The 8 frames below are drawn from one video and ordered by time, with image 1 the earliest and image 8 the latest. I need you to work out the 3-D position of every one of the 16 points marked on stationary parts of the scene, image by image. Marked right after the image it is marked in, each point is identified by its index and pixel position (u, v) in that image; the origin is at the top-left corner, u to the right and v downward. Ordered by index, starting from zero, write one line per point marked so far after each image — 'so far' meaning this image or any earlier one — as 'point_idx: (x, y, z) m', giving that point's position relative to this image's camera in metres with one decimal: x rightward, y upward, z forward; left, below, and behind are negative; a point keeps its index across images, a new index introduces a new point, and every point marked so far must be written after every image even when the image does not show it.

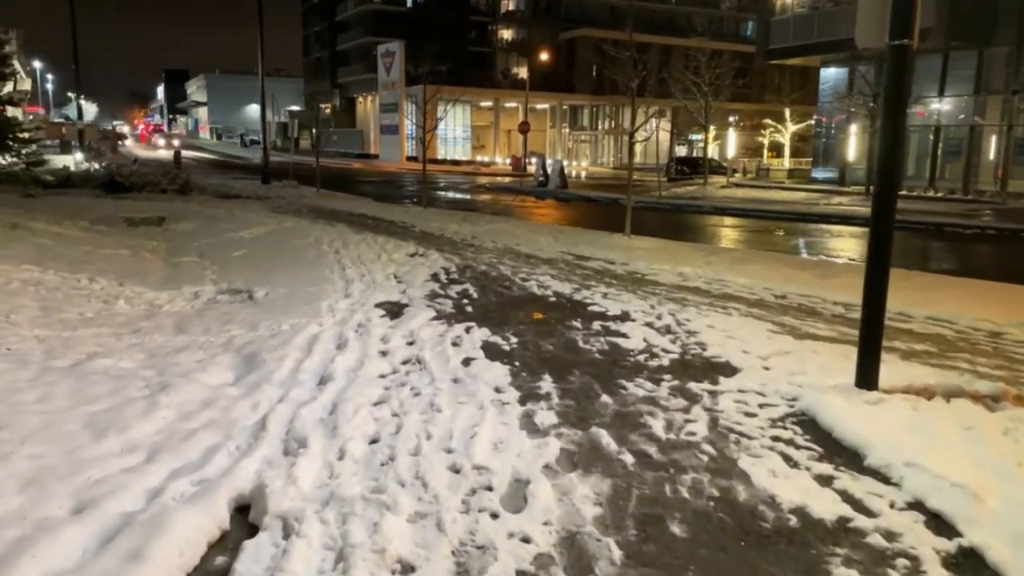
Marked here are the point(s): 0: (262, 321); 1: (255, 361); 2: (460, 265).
0: (-2.6, -0.3, +8.3) m
1: (-2.2, -0.6, +6.6) m
2: (-0.8, +0.4, +12.7) m
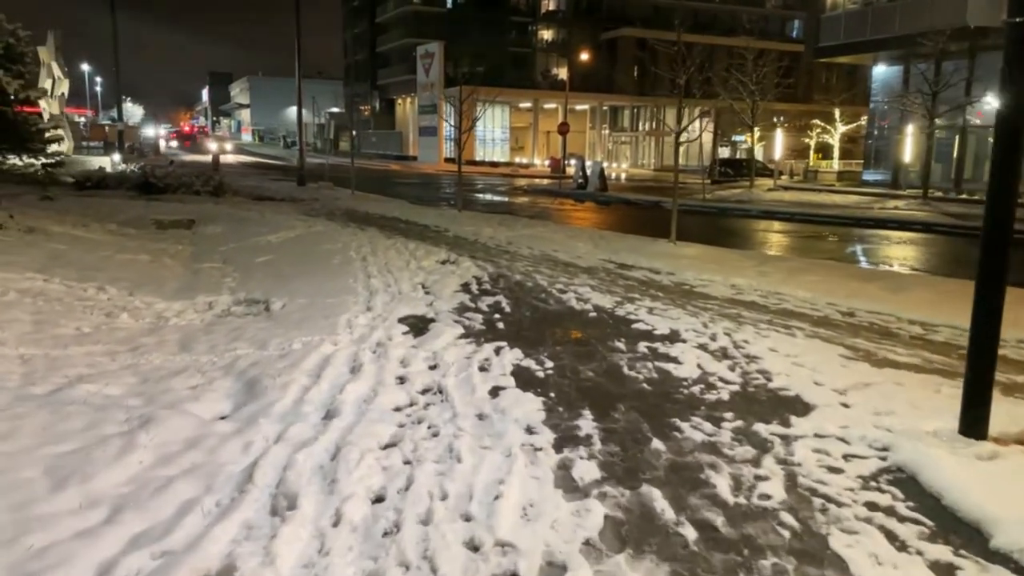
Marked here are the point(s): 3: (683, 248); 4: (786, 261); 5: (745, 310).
0: (-2.3, -0.5, +7.5) m
1: (-1.9, -0.8, +5.9) m
2: (-0.3, +0.2, +11.9) m
3: (+3.2, +0.7, +14.6) m
4: (+4.8, +0.5, +13.7) m
5: (+2.8, -0.3, +9.3) m
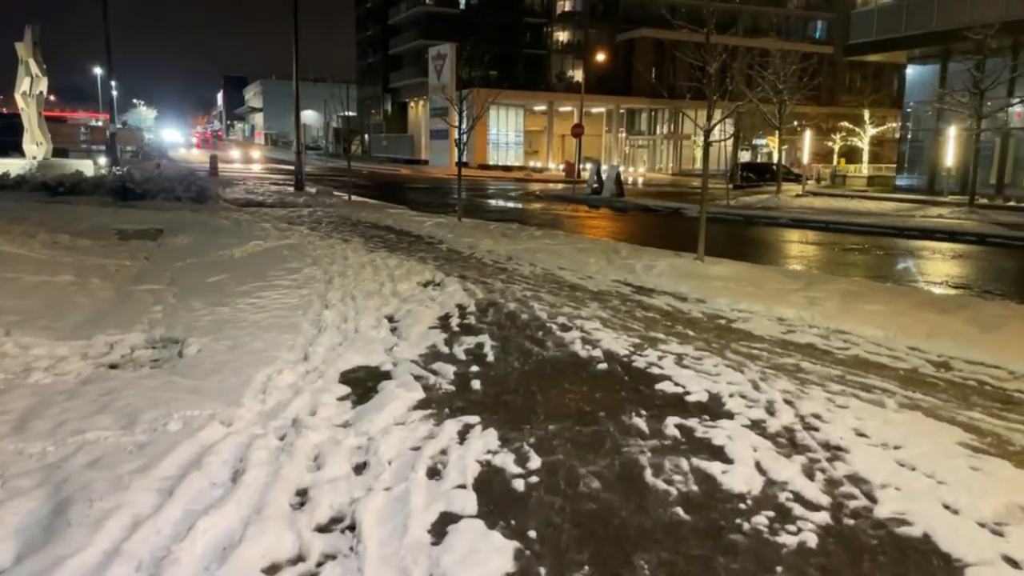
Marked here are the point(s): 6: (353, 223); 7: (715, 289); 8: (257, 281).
0: (-2.5, -0.8, +5.4) m
1: (-2.1, -1.1, +3.7) m
2: (-0.4, -0.2, +9.7) m
3: (+3.2, +0.3, +12.3) m
4: (+4.7, +0.1, +11.4) m
5: (+2.7, -0.7, +7.0) m
6: (-4.0, +1.7, +20.0) m
7: (+2.7, 0.0, +10.5) m
8: (-3.7, +0.1, +11.3) m
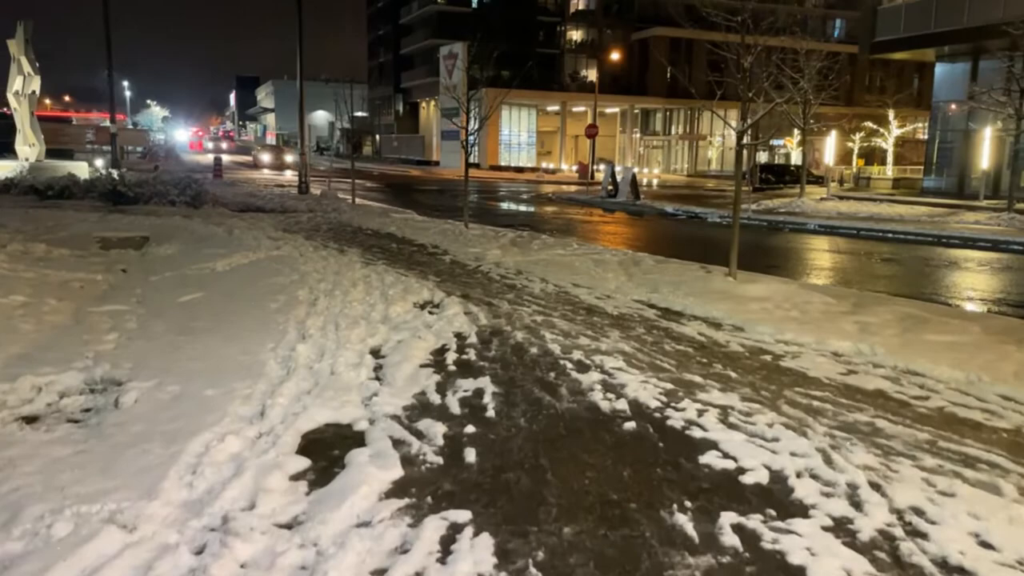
0: (-2.5, -1.1, +4.1) m
1: (-2.2, -1.4, +2.4) m
2: (-0.3, -0.4, +8.4) m
3: (+3.3, 0.0, +10.9) m
4: (+4.8, -0.2, +10.0) m
5: (+2.7, -0.9, +5.7) m
6: (-3.8, +1.4, +18.7) m
7: (+2.8, -0.3, +9.1) m
8: (-3.6, -0.2, +10.1) m
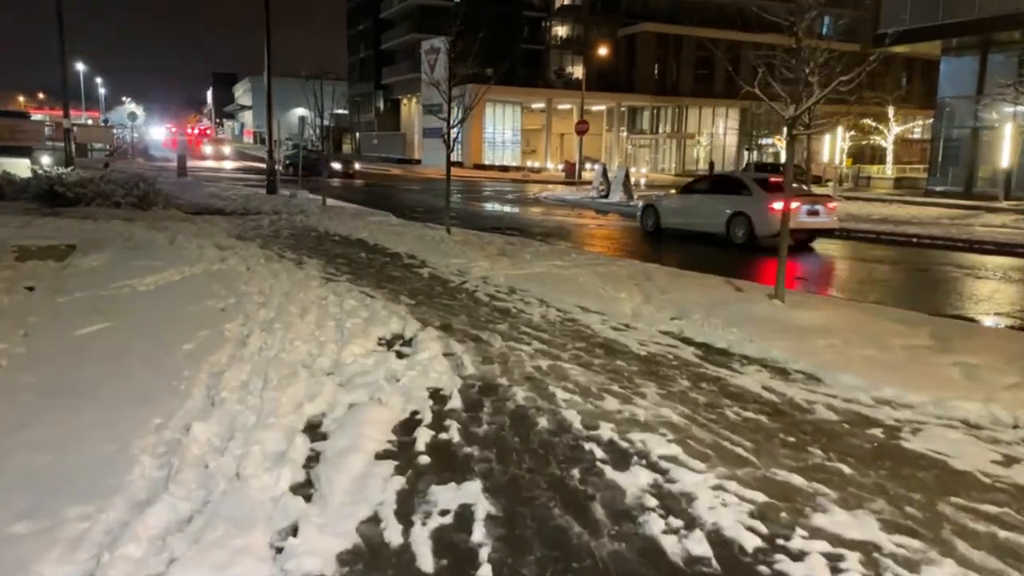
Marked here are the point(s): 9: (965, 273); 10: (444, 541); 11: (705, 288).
0: (-2.4, -1.4, +1.8) m
1: (-2.0, -1.7, +0.1) m
2: (-0.3, -0.7, +6.1) m
3: (+3.2, -0.2, +8.7) m
4: (+4.8, -0.5, +7.9) m
5: (+2.7, -1.2, +3.5) m
6: (-4.0, +1.1, +16.4) m
7: (+2.8, -0.6, +6.9) m
8: (-3.6, -0.5, +7.7) m
9: (+9.8, +0.3, +16.9) m
10: (-0.3, -1.2, +3.6) m
11: (+2.7, 0.0, +10.8) m
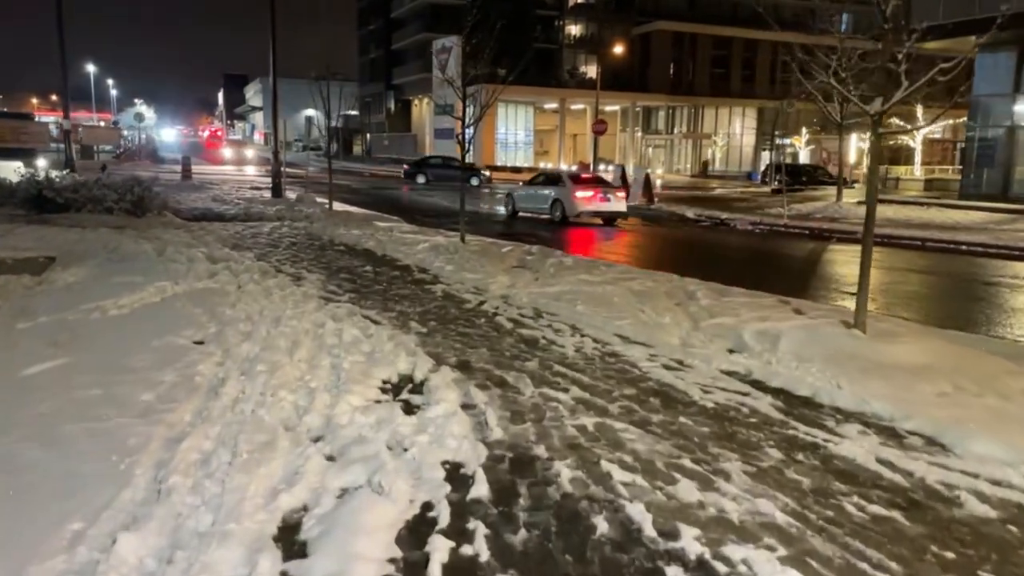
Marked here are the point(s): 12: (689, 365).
0: (-2.2, -1.7, +0.4) m
1: (-1.9, -1.9, -1.2) m
2: (-0.1, -1.0, +4.7) m
3: (+3.5, -0.5, +7.3) m
4: (+5.0, -0.8, +6.4) m
5: (+2.9, -1.5, +2.1) m
6: (-3.7, +0.8, +15.0) m
7: (+3.1, -0.9, +5.5) m
8: (-3.4, -0.7, +6.4) m
9: (+10.2, 0.0, +15.3) m
10: (-0.1, -1.4, +2.2) m
11: (+3.0, -0.3, +9.4) m
12: (+1.6, -0.7, +6.9) m
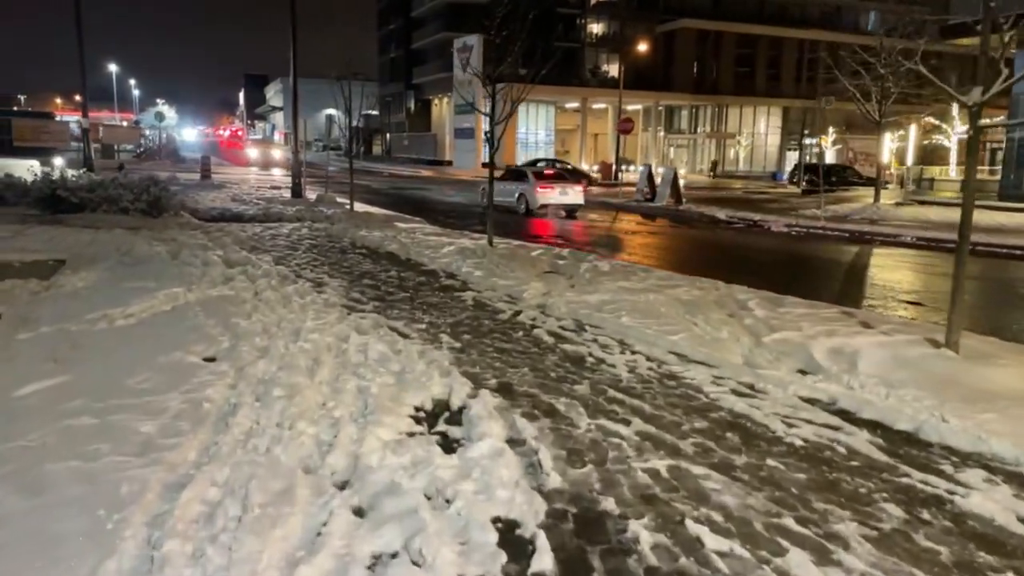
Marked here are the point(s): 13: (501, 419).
0: (-2.0, -1.8, -0.3) m
1: (-1.7, -2.0, -2.0) m
2: (+0.3, -1.1, +3.9) m
3: (+3.9, -0.6, +6.4) m
4: (+5.4, -0.9, +5.5) m
5: (+3.2, -1.6, +1.2) m
6: (-3.1, +0.7, +14.3) m
7: (+3.4, -1.0, +4.7) m
8: (-3.0, -0.8, +5.7) m
9: (+10.8, -0.1, +14.3) m
10: (+0.2, -1.5, +1.4) m
11: (+3.4, -0.4, +8.6) m
12: (+1.9, -0.8, +6.0) m
13: (-0.1, -0.9, +5.3) m
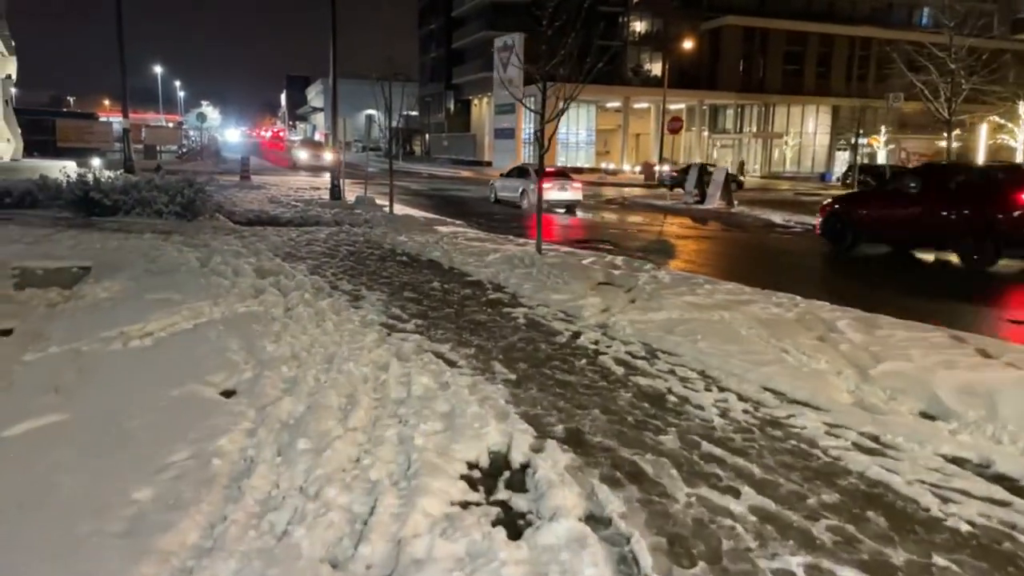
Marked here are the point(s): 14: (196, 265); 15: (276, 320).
0: (-1.8, -1.9, -1.2) m
1: (-1.6, -2.2, -2.9) m
2: (+0.6, -1.3, +2.9) m
3: (+4.3, -0.8, +5.2) m
4: (+5.8, -1.1, +4.2) m
5: (+3.4, -1.8, 0.0) m
6: (-2.2, +0.6, +13.4) m
7: (+3.8, -1.2, +3.5) m
8: (-2.6, -1.0, +4.8) m
9: (+11.6, -0.4, +12.8) m
10: (+0.4, -1.7, +0.4) m
11: (+4.0, -0.6, +7.4) m
12: (+2.4, -1.0, +4.9) m
13: (+0.4, -1.1, +4.3) m
14: (-4.8, +0.4, +12.0) m
15: (-2.5, -0.3, +8.1) m
